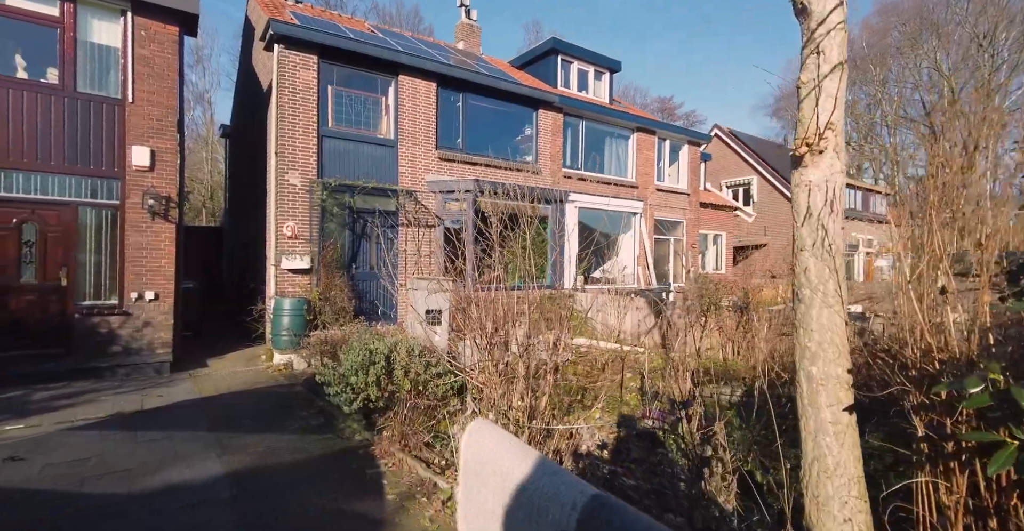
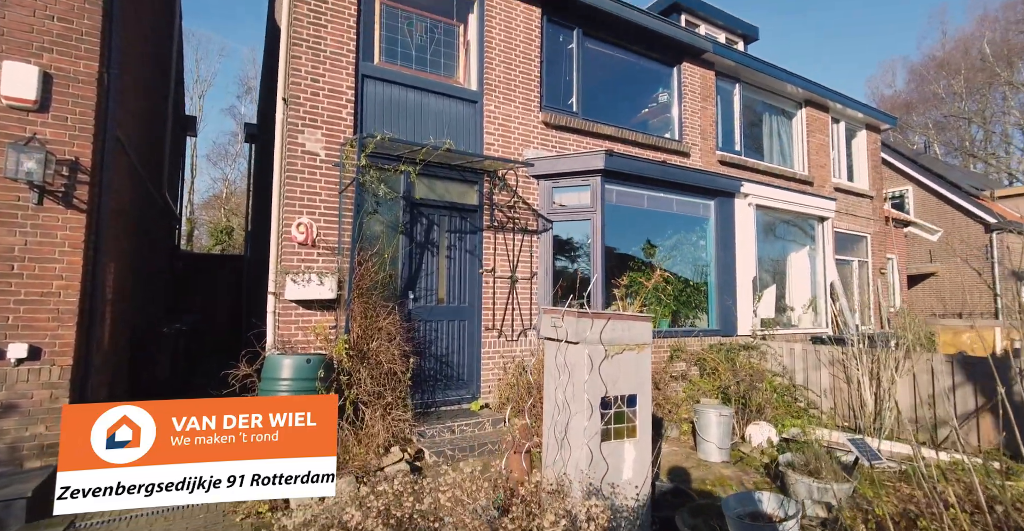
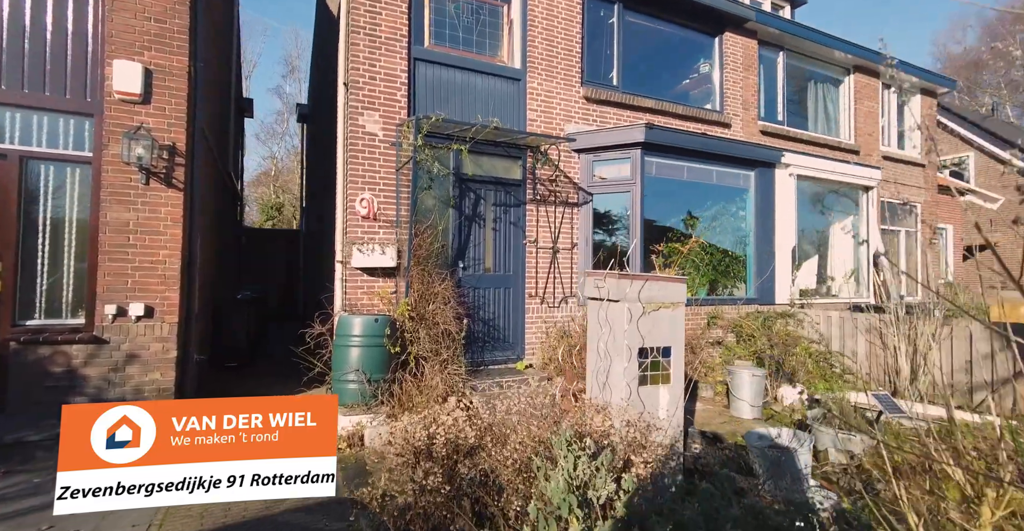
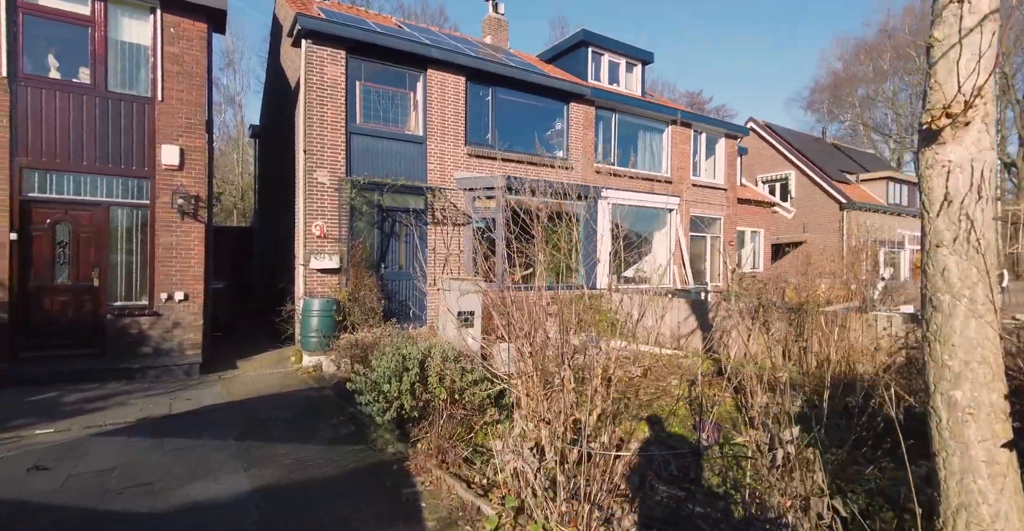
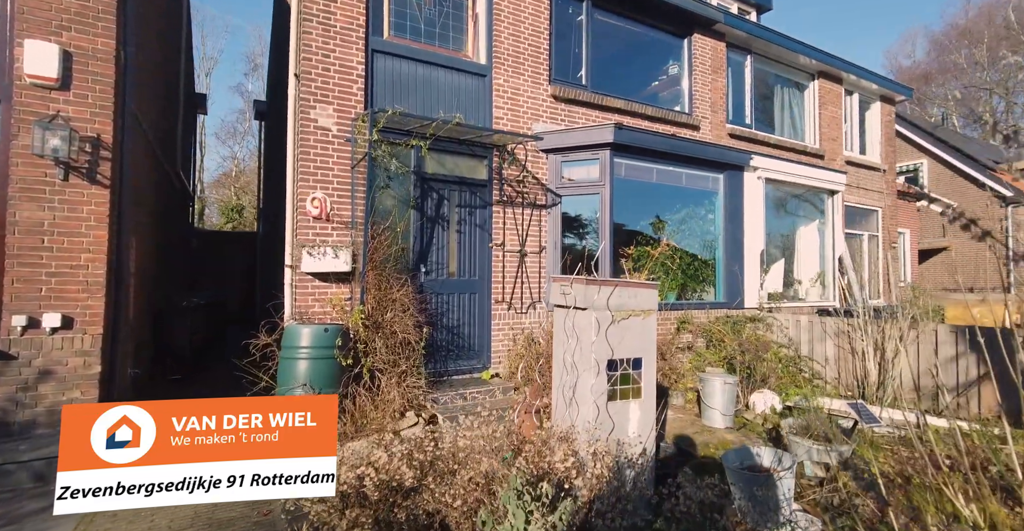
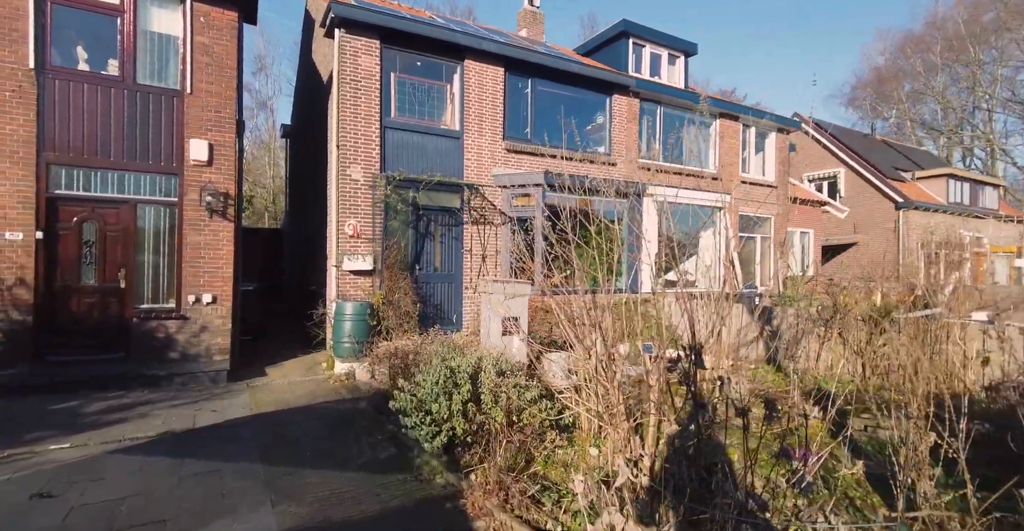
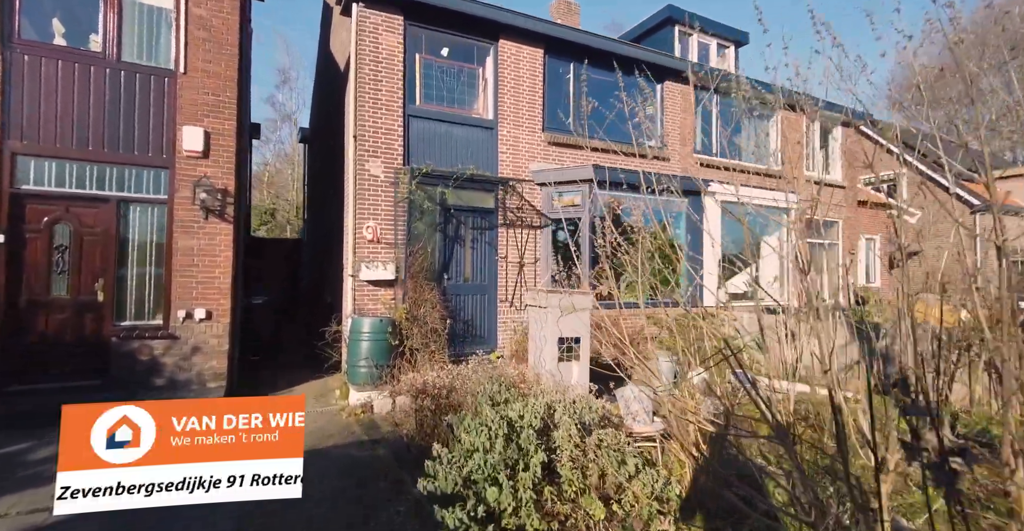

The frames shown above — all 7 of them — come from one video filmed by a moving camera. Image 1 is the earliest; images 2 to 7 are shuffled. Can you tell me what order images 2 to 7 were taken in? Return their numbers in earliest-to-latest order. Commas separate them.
4, 6, 7, 3, 5, 2
